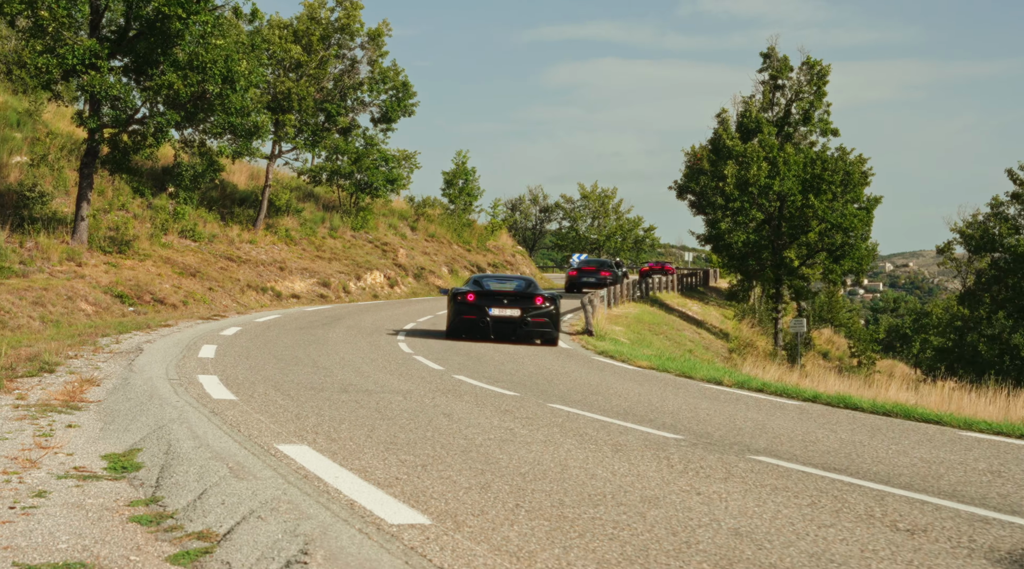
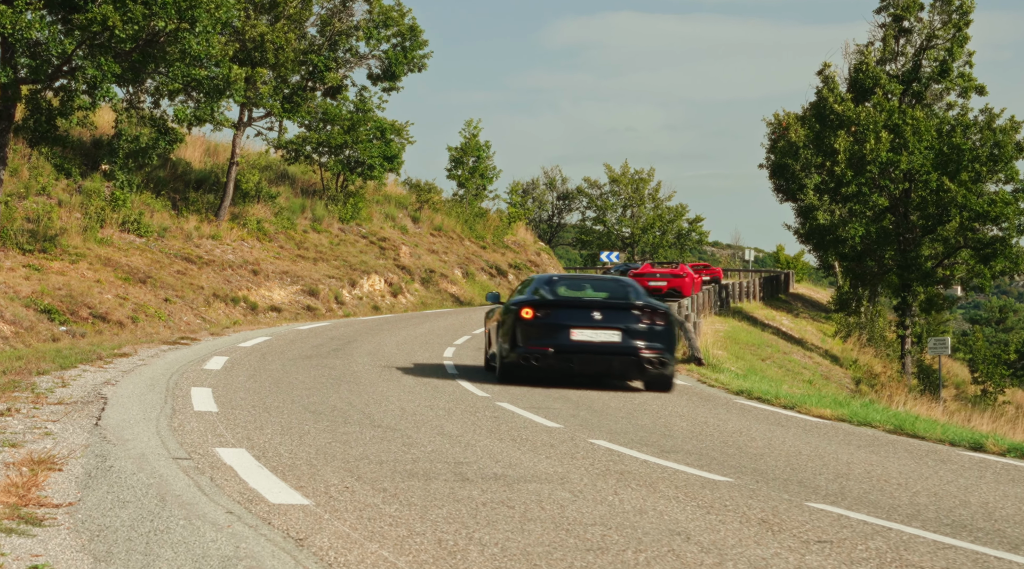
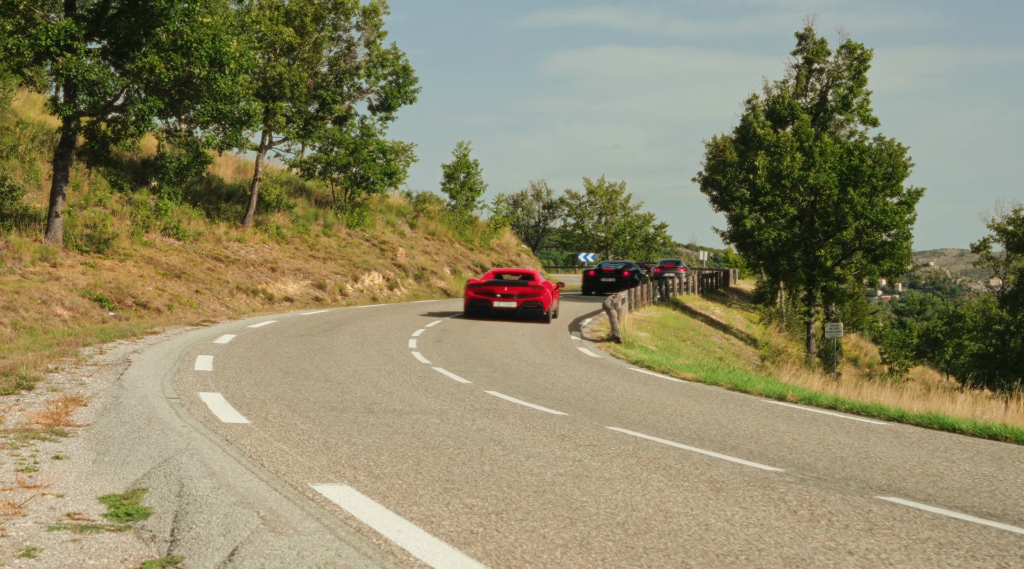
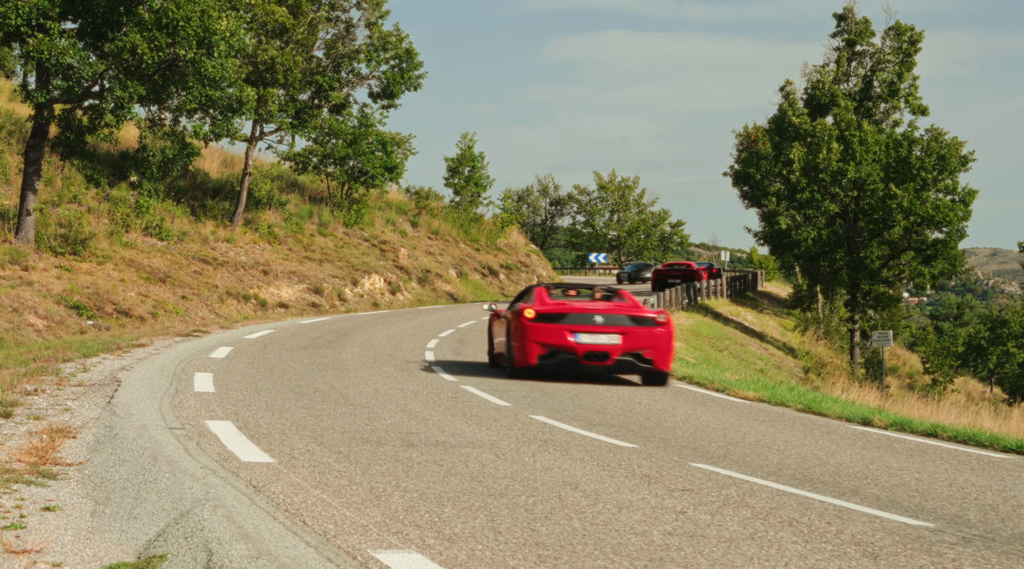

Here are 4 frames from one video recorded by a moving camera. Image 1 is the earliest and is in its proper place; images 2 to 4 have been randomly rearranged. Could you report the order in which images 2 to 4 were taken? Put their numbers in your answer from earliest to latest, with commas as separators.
3, 4, 2
